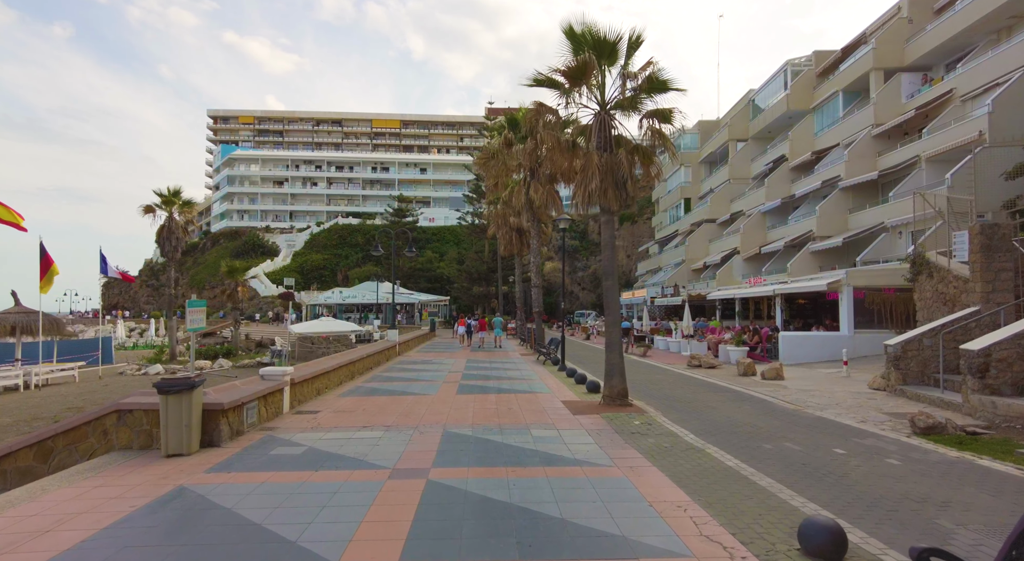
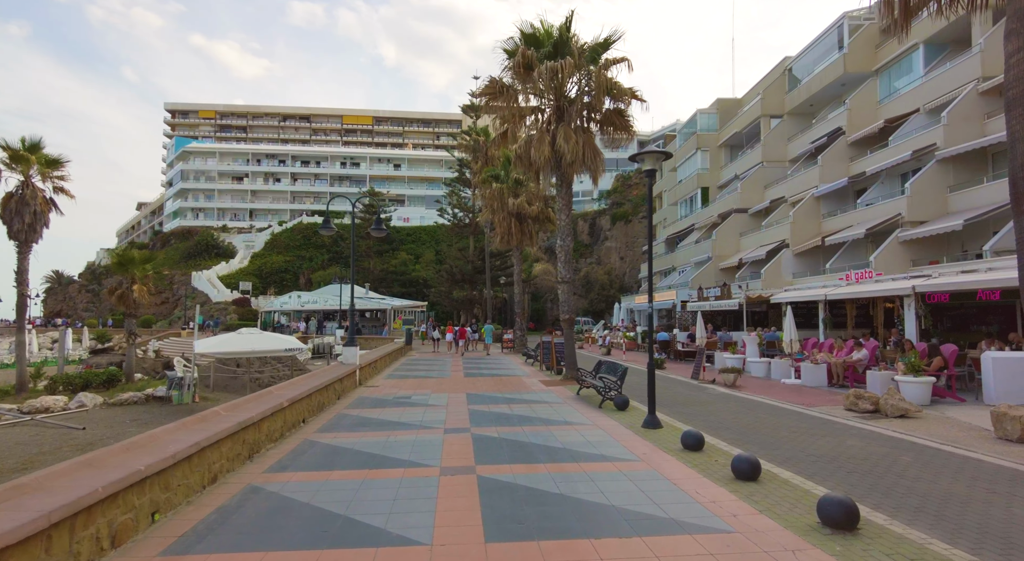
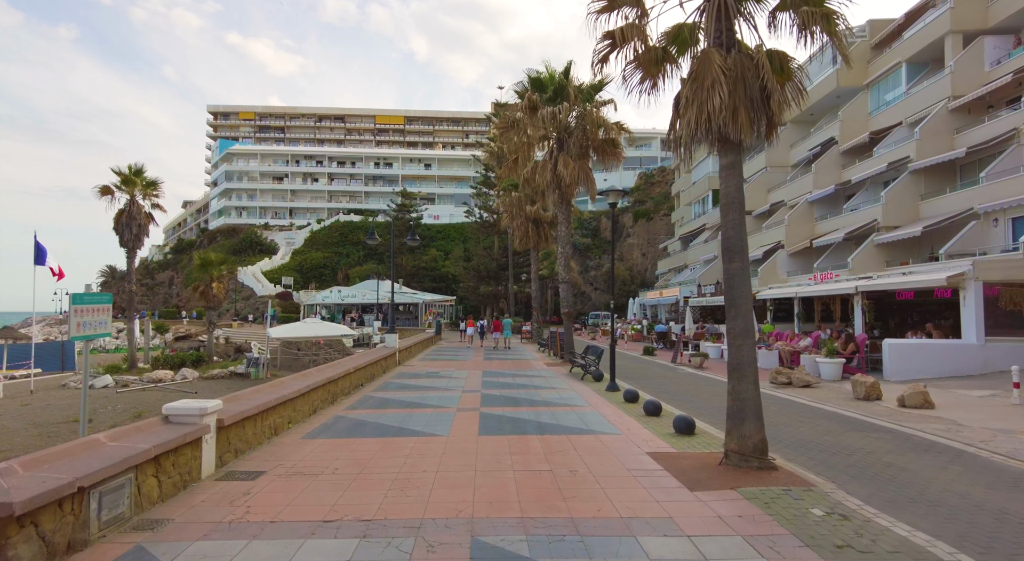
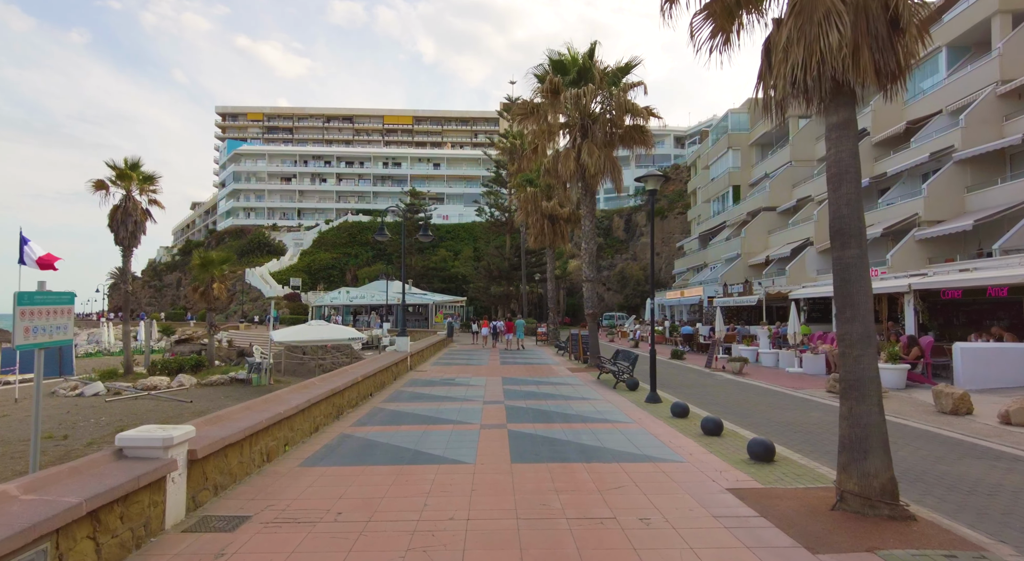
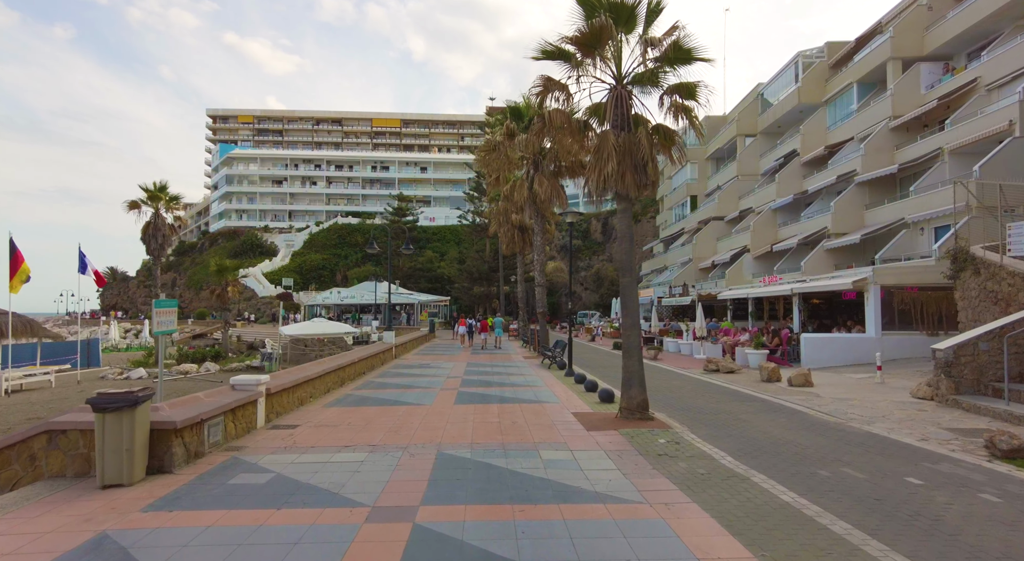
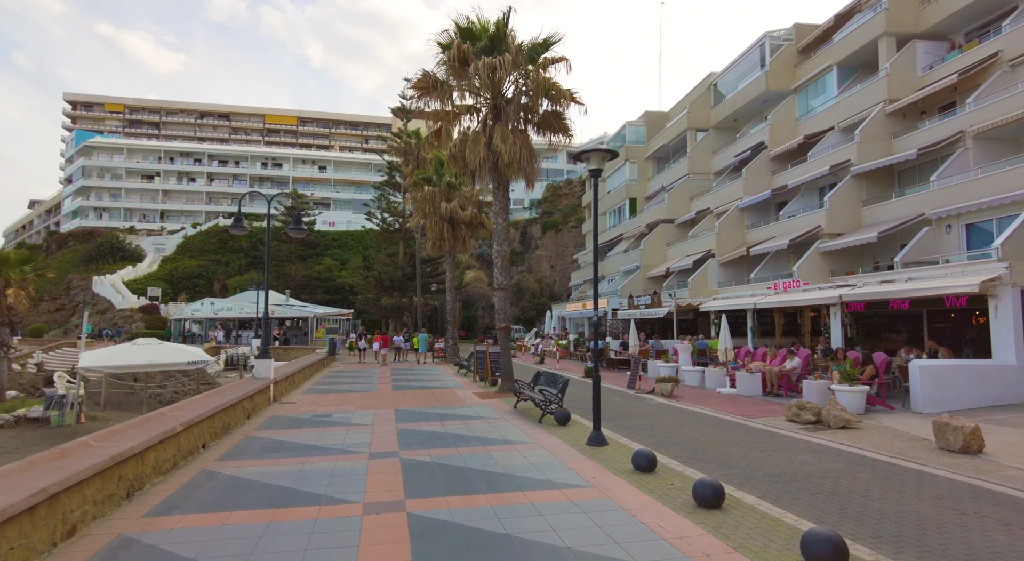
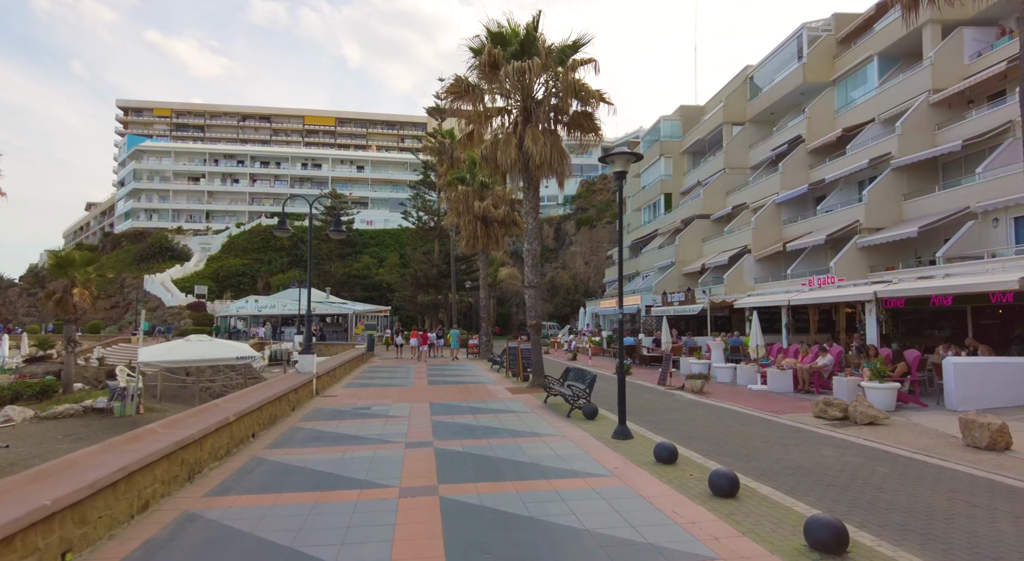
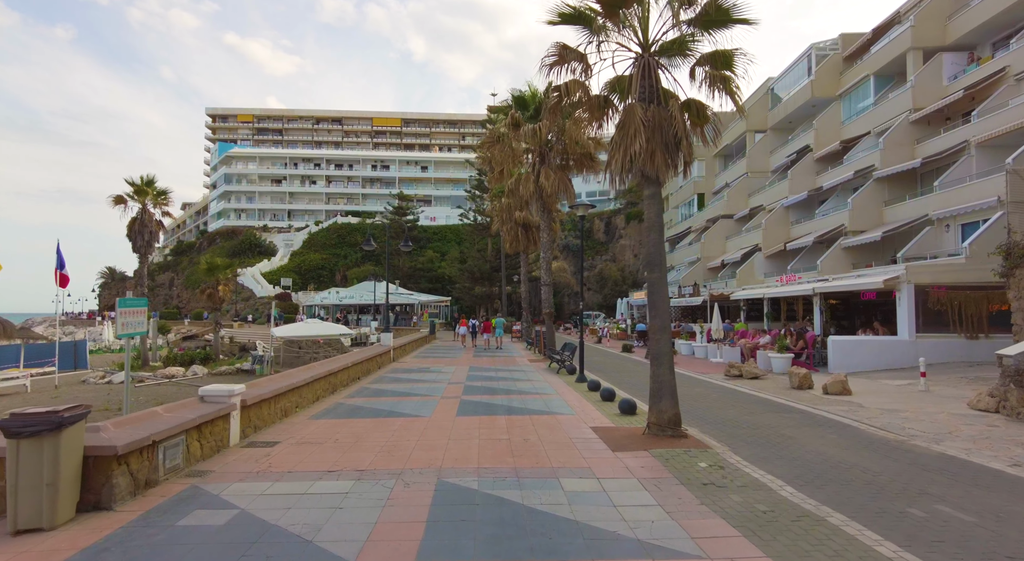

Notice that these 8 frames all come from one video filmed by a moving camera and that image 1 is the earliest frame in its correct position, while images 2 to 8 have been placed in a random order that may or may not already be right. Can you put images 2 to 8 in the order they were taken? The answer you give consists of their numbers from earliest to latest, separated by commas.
5, 8, 3, 4, 2, 7, 6
